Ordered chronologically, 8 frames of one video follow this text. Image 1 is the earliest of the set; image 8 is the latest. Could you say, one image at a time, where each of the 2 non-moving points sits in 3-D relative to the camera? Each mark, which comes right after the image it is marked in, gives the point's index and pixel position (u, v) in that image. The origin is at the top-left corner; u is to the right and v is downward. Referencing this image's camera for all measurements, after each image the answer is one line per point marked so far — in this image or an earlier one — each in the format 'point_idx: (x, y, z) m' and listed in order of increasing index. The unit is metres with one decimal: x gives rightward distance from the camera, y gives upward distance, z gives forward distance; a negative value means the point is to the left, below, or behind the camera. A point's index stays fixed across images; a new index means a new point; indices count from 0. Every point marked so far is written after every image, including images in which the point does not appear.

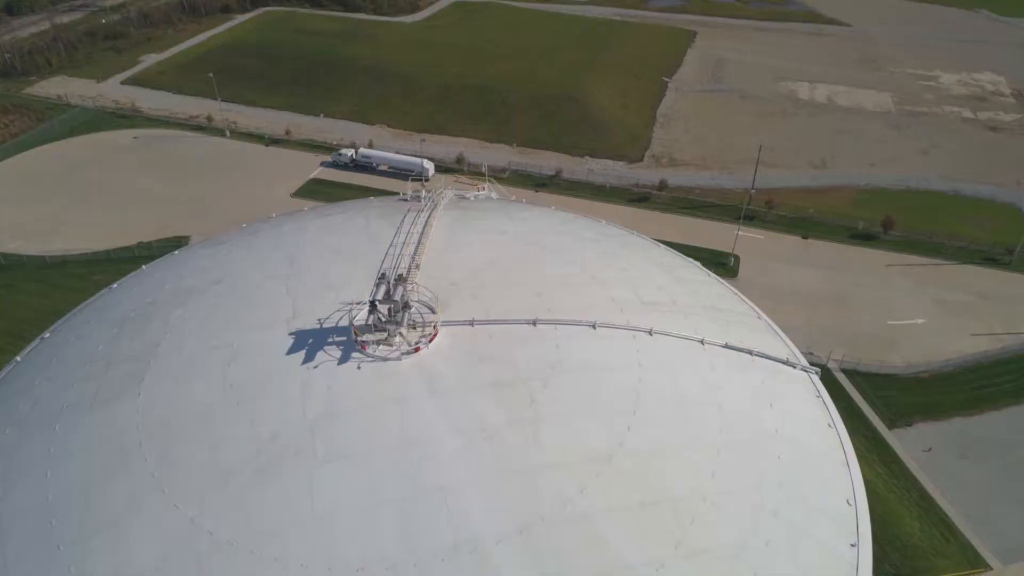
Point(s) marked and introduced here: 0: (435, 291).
0: (-1.8, -0.1, +16.9) m
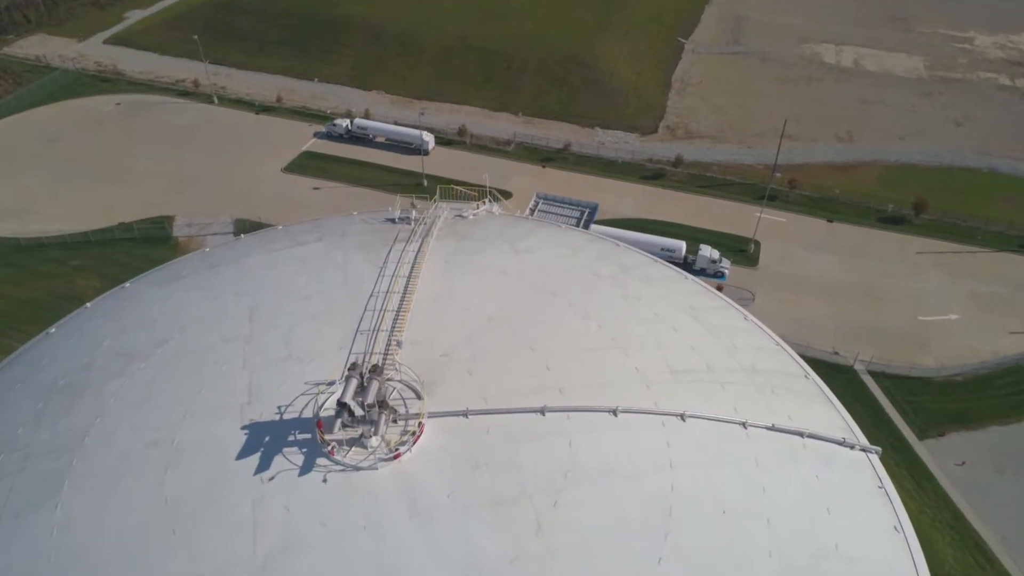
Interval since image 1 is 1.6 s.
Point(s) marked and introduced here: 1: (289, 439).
0: (-1.7, -1.6, +14.0) m
1: (-3.9, -2.6, +12.6) m
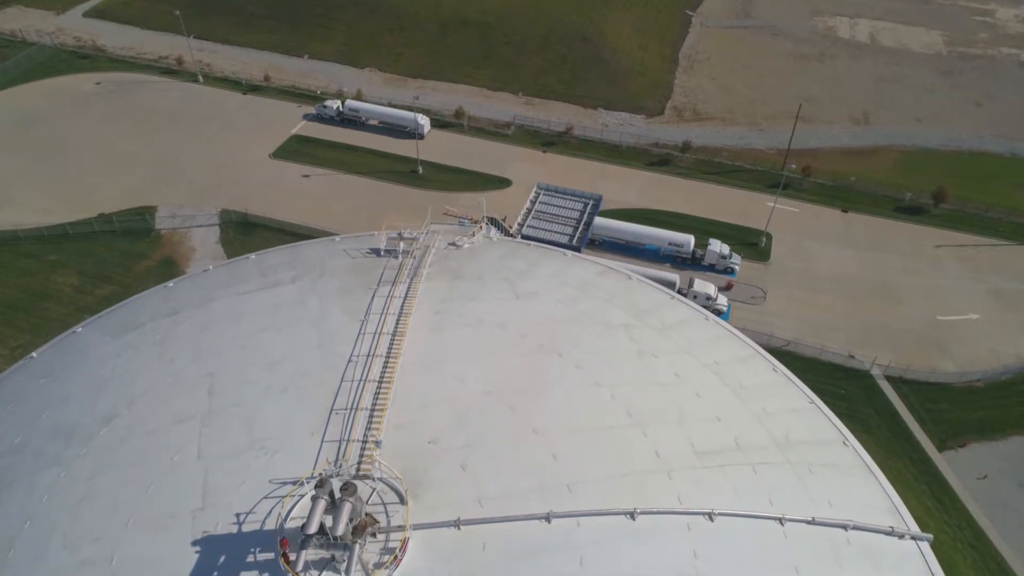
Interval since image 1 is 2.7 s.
0: (-1.7, -2.8, +11.9) m
1: (-3.9, -4.0, +10.7) m
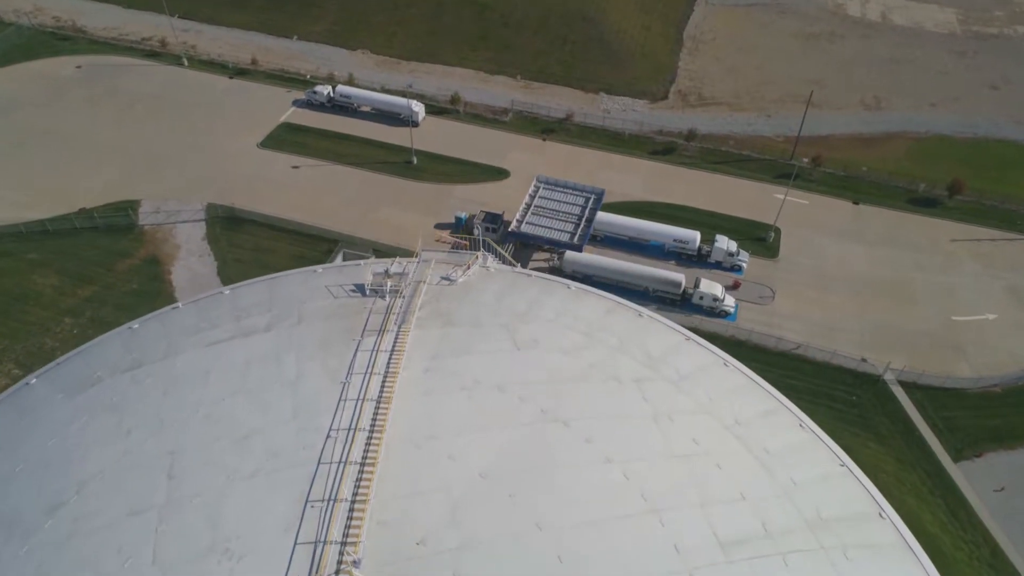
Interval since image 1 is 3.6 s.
0: (-1.7, -4.0, +10.4) m
1: (-3.9, -5.2, +9.2) m
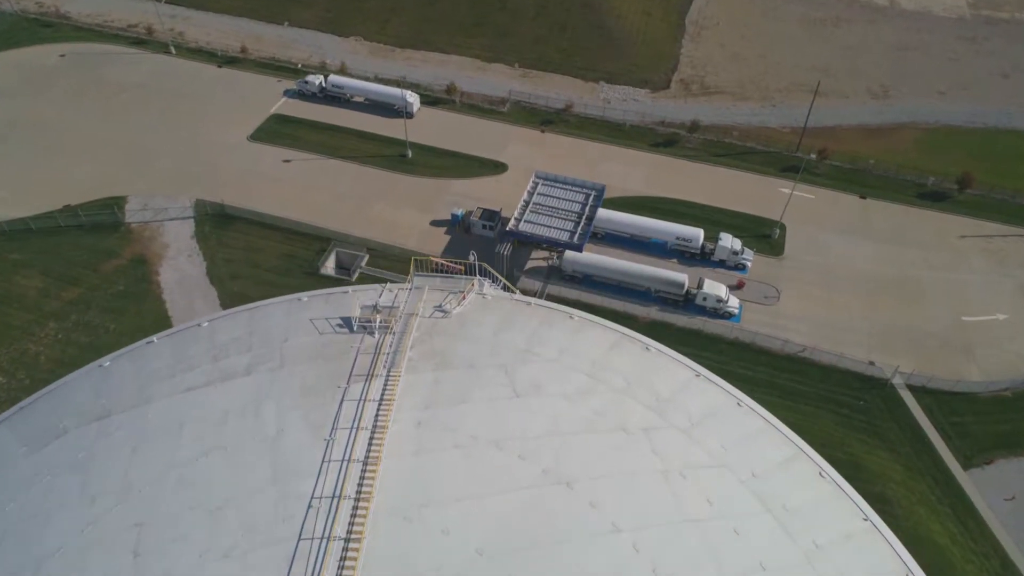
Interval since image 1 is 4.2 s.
0: (-1.7, -4.9, +9.4) m
1: (-3.9, -6.2, +8.2) m
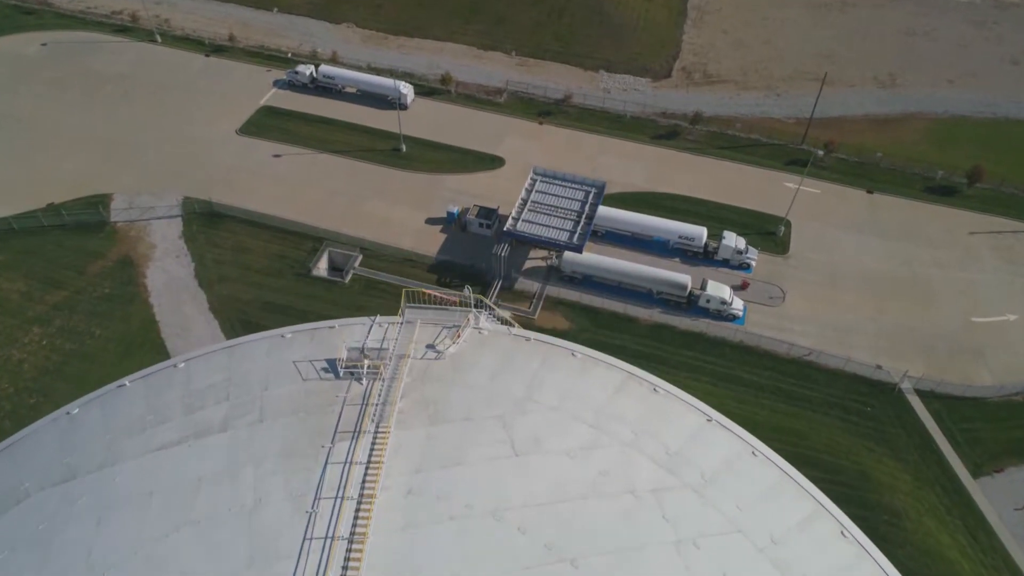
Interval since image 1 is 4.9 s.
0: (-1.7, -5.9, +8.5) m
1: (-3.9, -7.2, +7.3) m
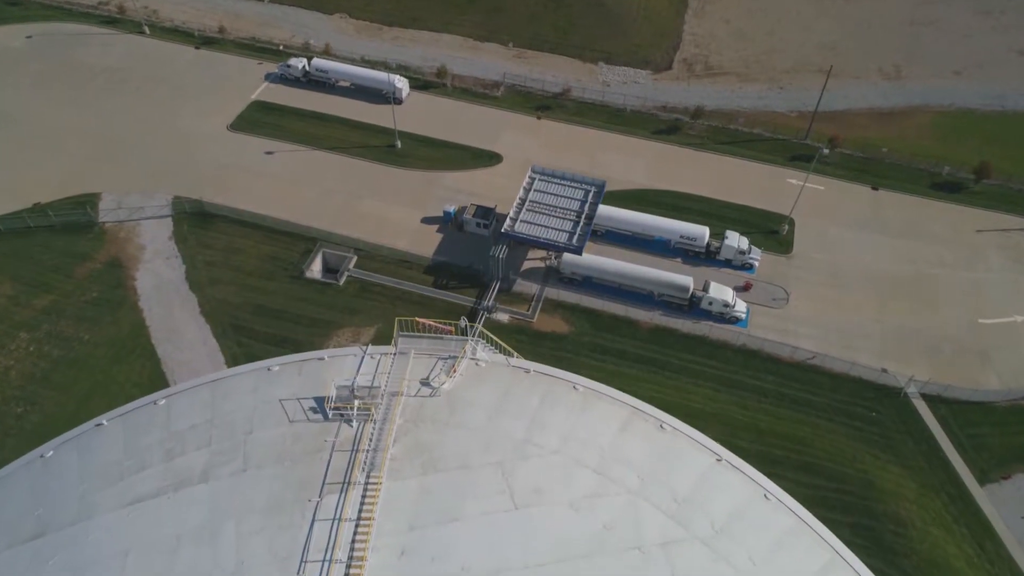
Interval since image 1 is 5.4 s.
0: (-1.7, -6.7, +7.8) m
1: (-3.9, -8.0, +6.7) m
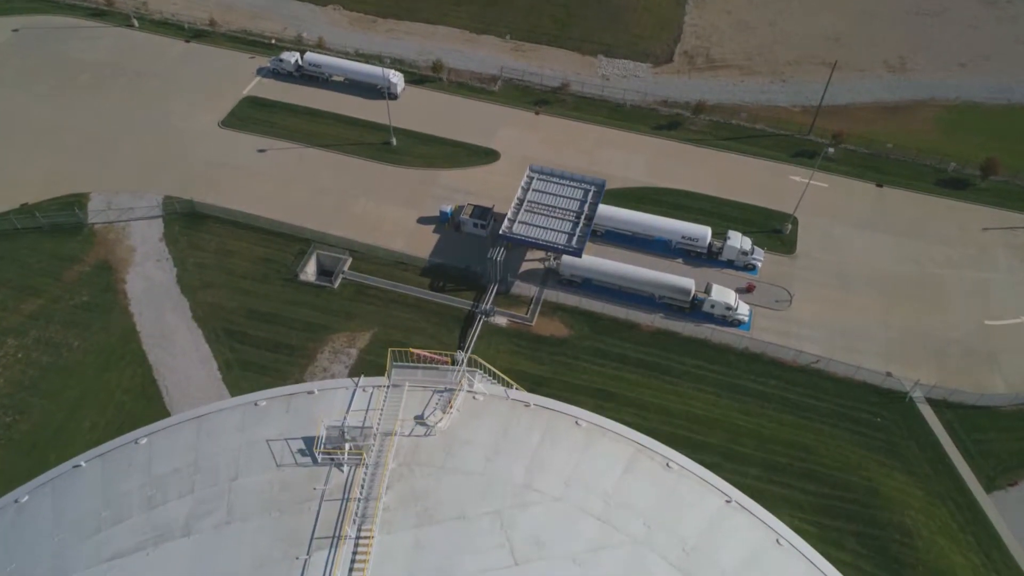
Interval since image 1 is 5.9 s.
0: (-1.7, -7.4, +7.2) m
1: (-3.8, -8.8, +6.1) m
